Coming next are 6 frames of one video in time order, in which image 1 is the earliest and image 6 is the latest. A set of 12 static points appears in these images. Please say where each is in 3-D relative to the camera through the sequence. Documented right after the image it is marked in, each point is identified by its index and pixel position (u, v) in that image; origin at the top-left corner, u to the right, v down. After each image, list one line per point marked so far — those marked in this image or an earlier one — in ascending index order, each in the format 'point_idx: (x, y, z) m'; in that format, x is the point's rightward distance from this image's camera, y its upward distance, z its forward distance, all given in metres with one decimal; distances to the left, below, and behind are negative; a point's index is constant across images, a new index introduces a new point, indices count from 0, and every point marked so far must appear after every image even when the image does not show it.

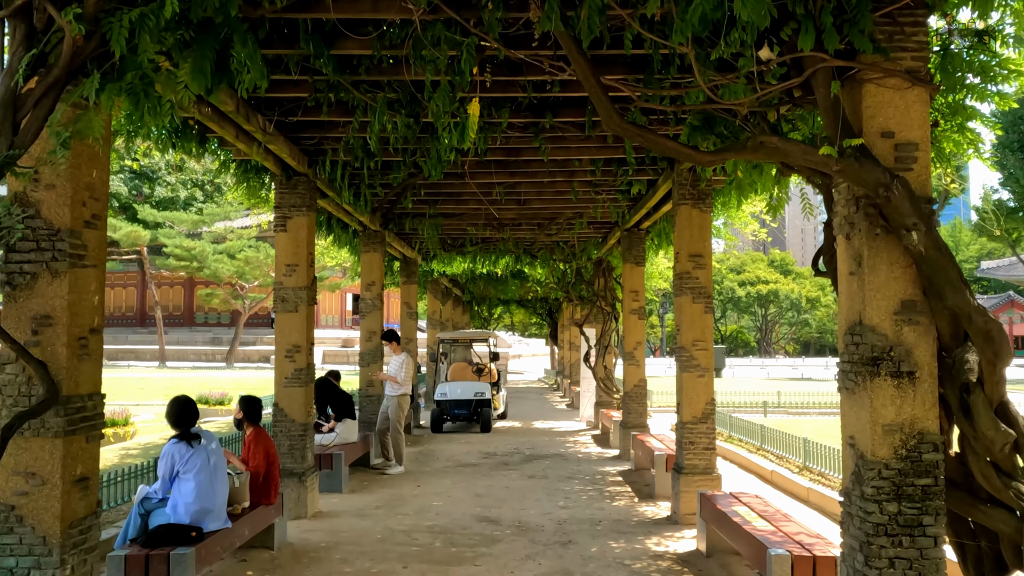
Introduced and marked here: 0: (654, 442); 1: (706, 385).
0: (+1.8, -2.0, +9.9) m
1: (+1.9, -1.0, +7.7) m
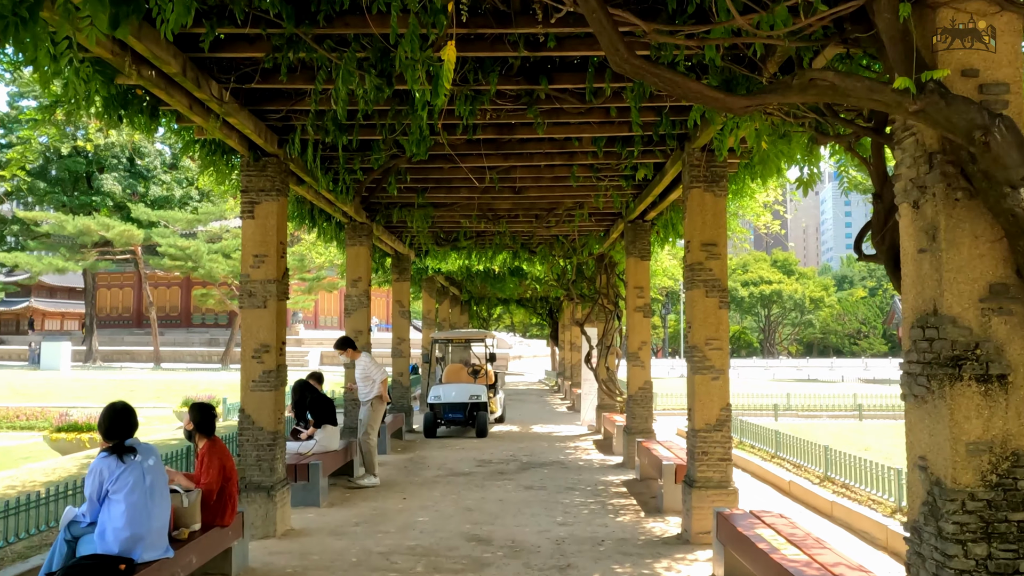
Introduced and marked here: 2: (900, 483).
0: (+1.8, -1.9, +9.1) m
1: (+1.9, -0.9, +6.9) m
2: (+3.6, -1.8, +7.1) m
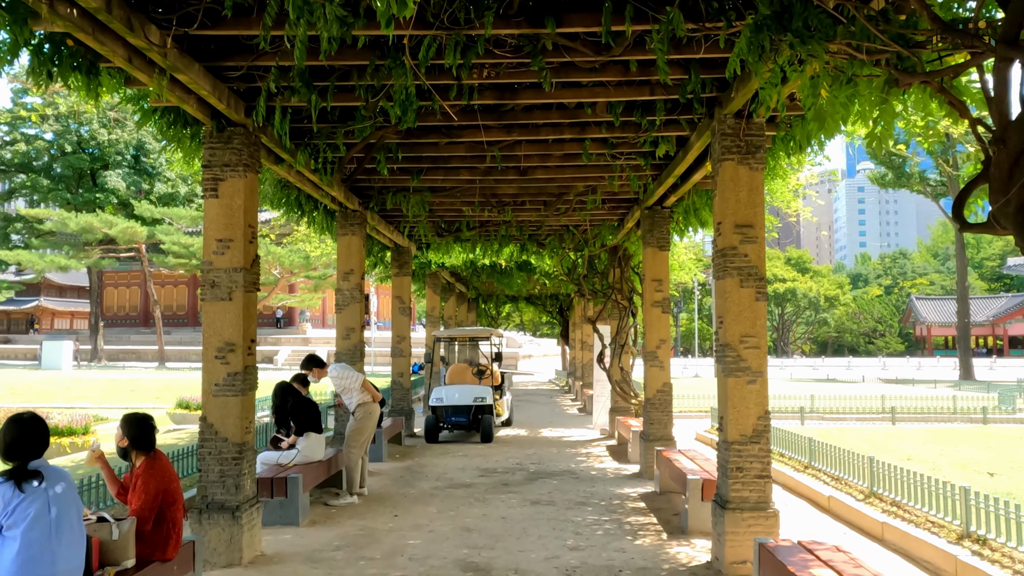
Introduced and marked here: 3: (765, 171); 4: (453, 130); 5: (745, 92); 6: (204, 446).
0: (+1.8, -1.8, +8.1) m
1: (+1.9, -0.8, +5.9) m
2: (+3.6, -1.7, +6.1) m
3: (+2.0, +0.9, +6.0) m
4: (-0.6, +1.5, +7.3) m
5: (+1.7, +1.4, +5.5) m
6: (-2.4, -1.2, +6.0) m
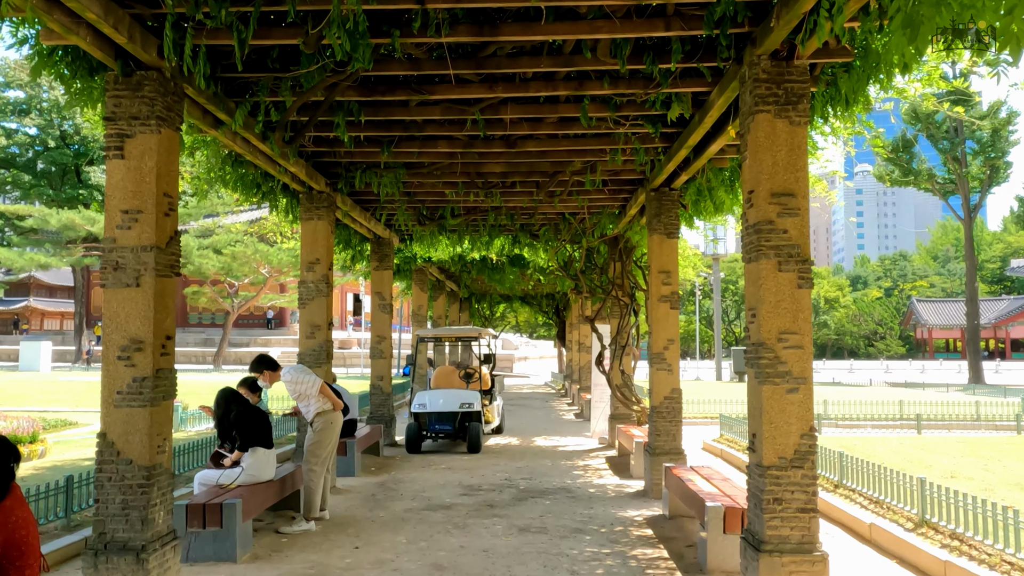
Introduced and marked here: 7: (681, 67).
0: (+1.7, -1.7, +6.9) m
1: (+1.7, -0.7, +4.7) m
2: (+3.4, -1.6, +4.9) m
3: (+1.8, +1.0, +4.8) m
4: (-0.7, +1.6, +6.0) m
5: (+1.5, +1.5, +4.3) m
6: (-2.5, -1.1, +4.8) m
7: (+1.2, +1.6, +5.4) m
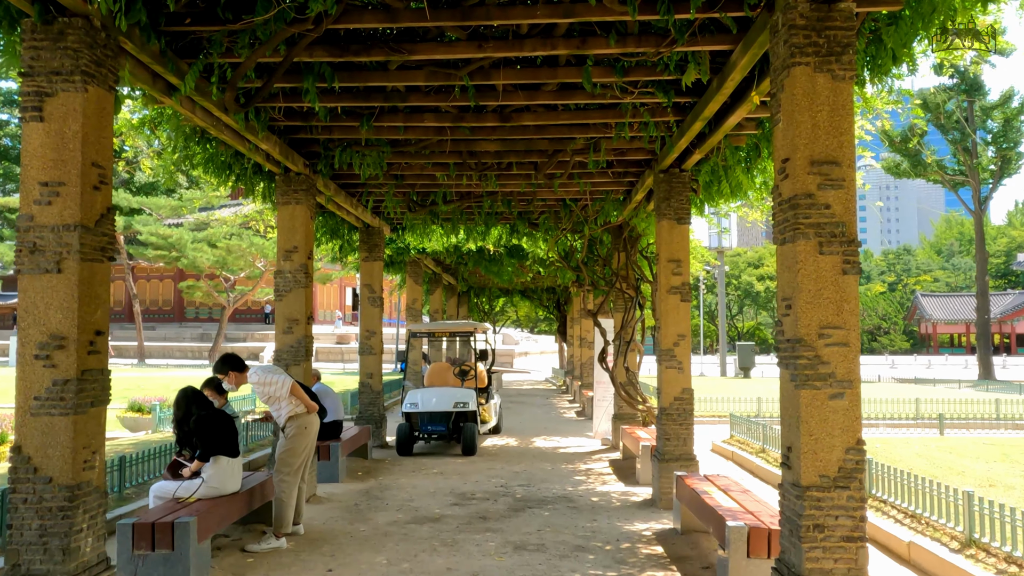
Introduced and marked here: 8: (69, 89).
0: (+1.6, -1.6, +6.2) m
1: (+1.7, -0.6, +3.9) m
2: (+3.4, -1.5, +4.2) m
3: (+1.8, +1.1, +4.1) m
4: (-0.7, +1.7, +5.3) m
5: (+1.5, +1.5, +3.5) m
6: (-2.6, -1.1, +4.0) m
7: (+1.1, +1.6, +4.7) m
8: (-2.4, +1.1, +4.2) m
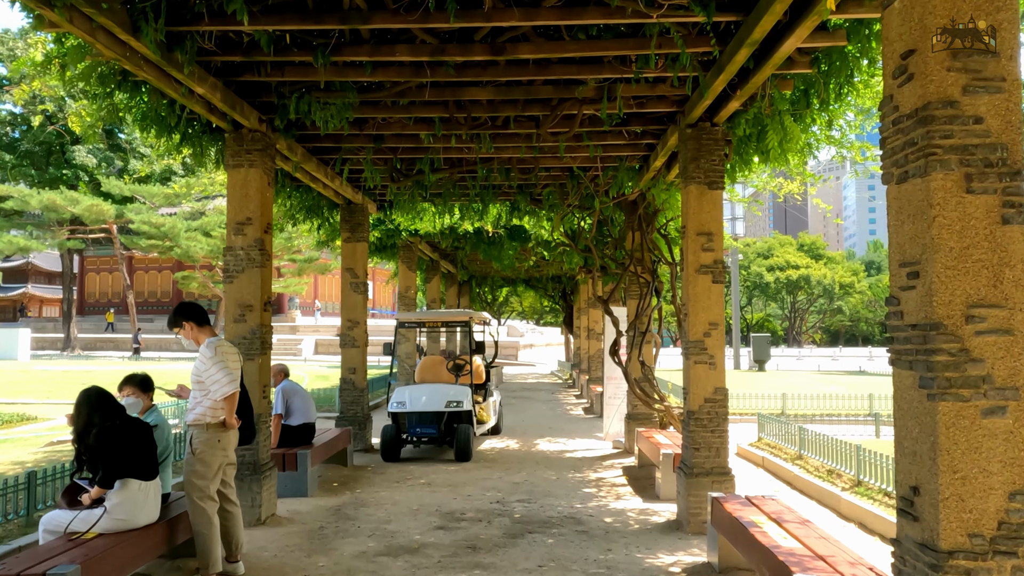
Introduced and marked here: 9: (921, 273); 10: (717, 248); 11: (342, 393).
0: (+1.6, -1.5, +4.8) m
1: (+1.6, -0.5, +2.5) m
2: (+3.3, -1.4, +2.8) m
3: (+1.7, +1.2, +2.7) m
4: (-0.8, +1.8, +3.9) m
5: (+1.4, +1.7, +2.1) m
6: (-2.6, -0.9, +2.7) m
7: (+1.1, +1.8, +3.3) m
8: (-2.4, +1.2, +2.8) m
9: (+1.4, +0.1, +2.6) m
10: (+1.8, +0.4, +6.8) m
11: (-2.4, -1.5, +10.9) m
